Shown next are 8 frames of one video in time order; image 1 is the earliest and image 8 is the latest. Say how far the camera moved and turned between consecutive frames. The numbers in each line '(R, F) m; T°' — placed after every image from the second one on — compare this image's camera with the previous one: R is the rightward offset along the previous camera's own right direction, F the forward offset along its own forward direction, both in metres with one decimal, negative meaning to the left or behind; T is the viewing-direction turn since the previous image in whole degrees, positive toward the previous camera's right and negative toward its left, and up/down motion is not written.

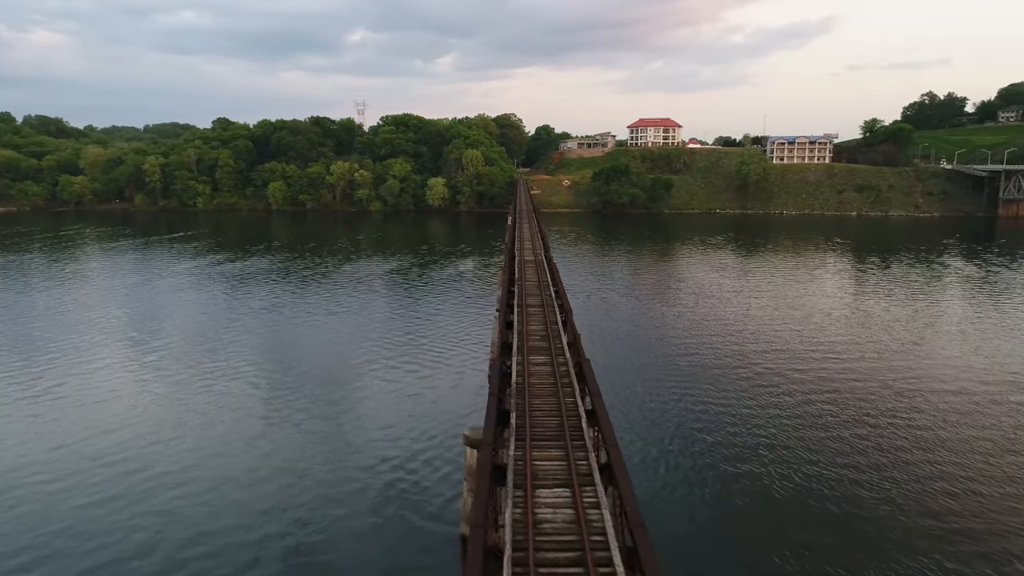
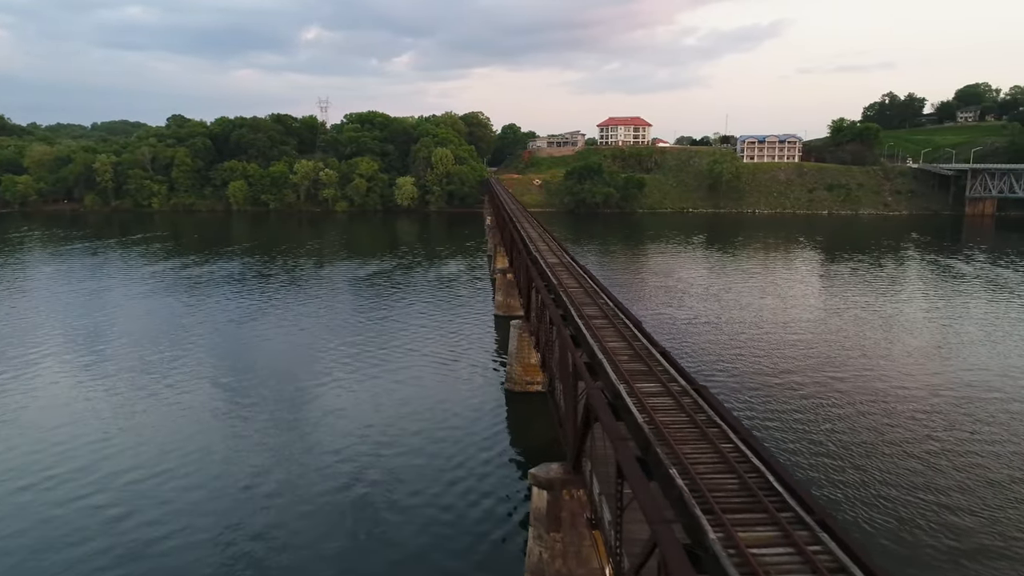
(-2.2, +2.7) m; +3°
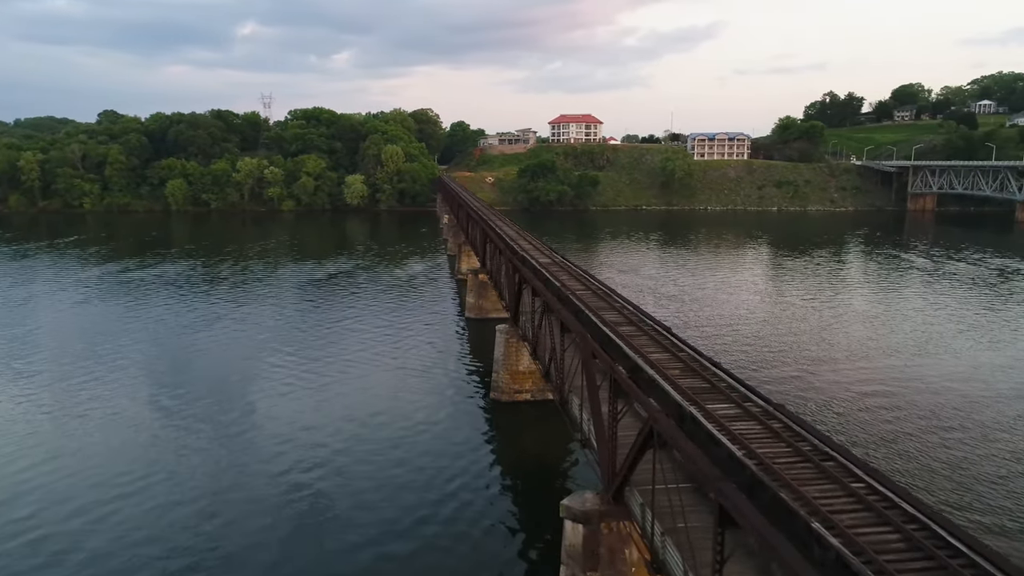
(-1.4, +1.9) m; +4°
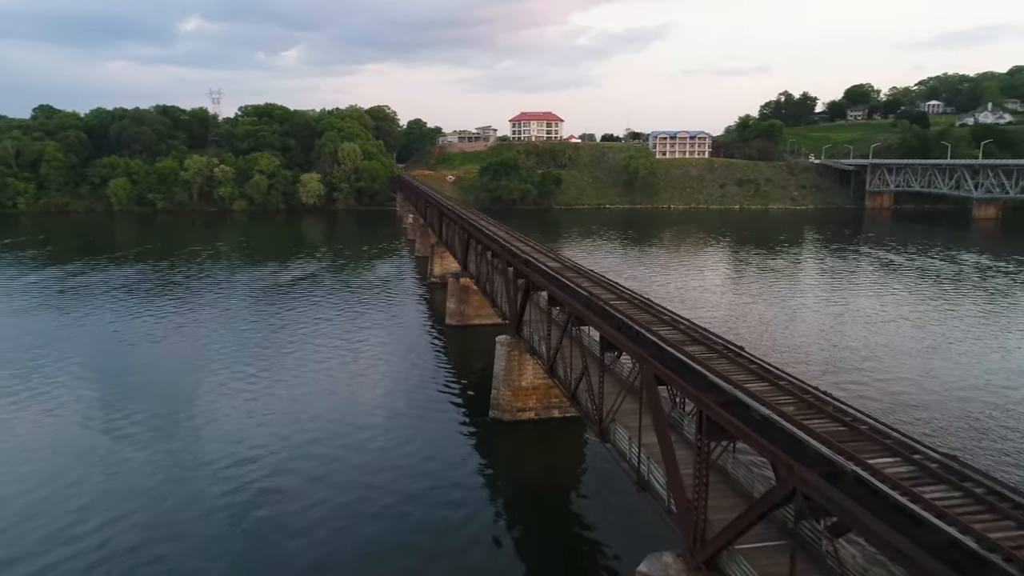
(-1.5, +2.5) m; +4°
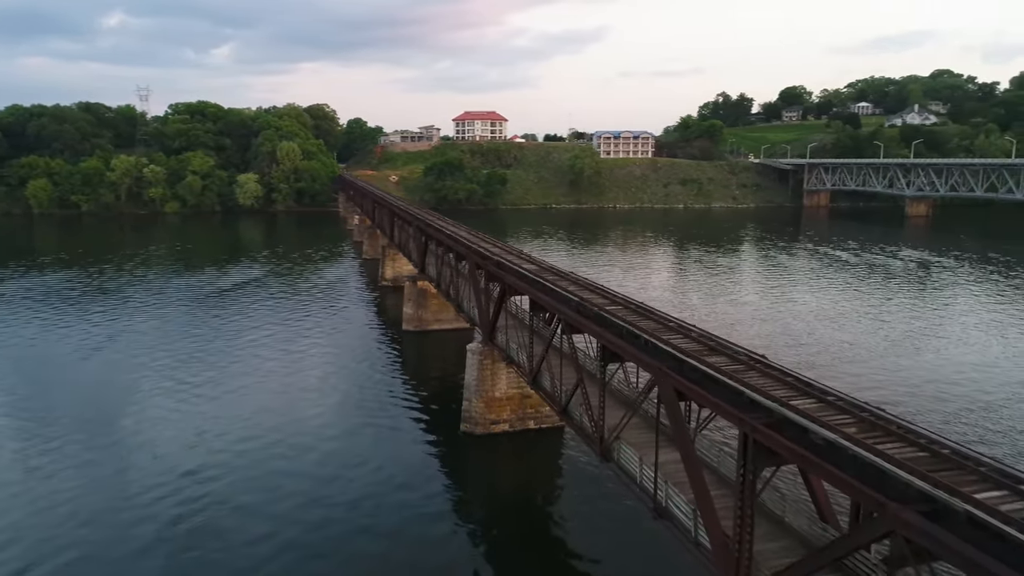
(-0.9, +1.4) m; +5°
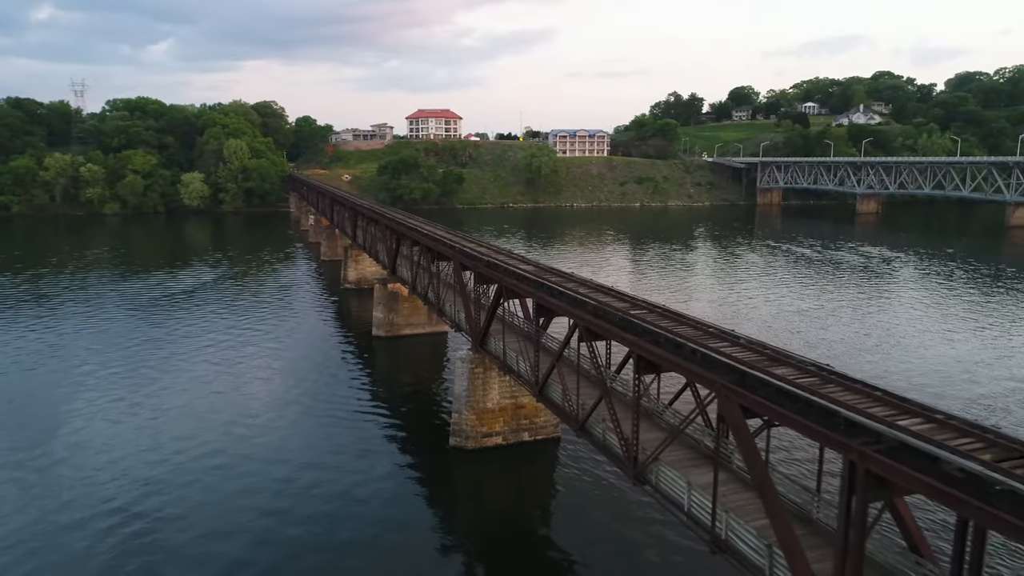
(-1.1, +1.5) m; +4°
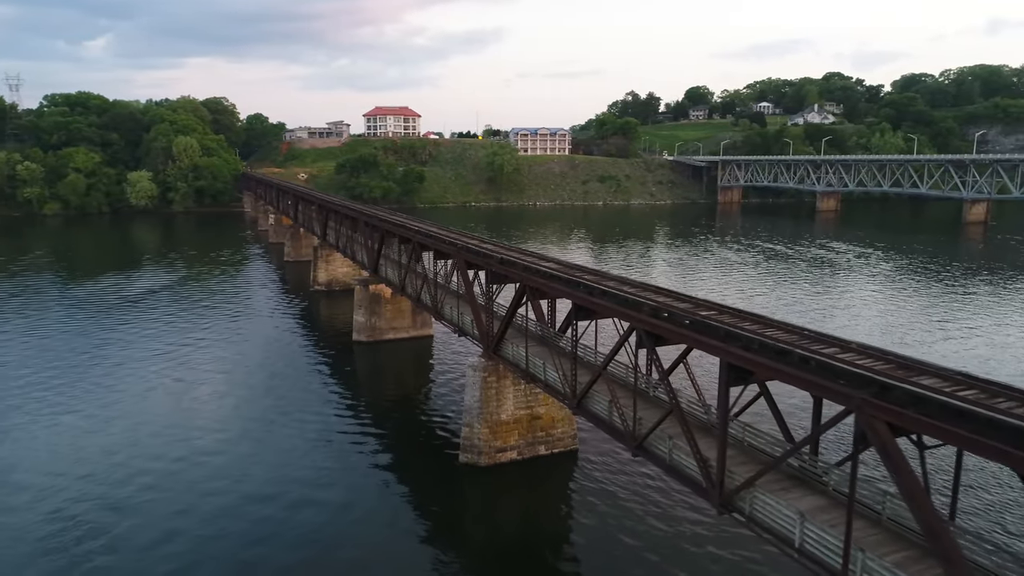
(-1.5, +1.8) m; +4°
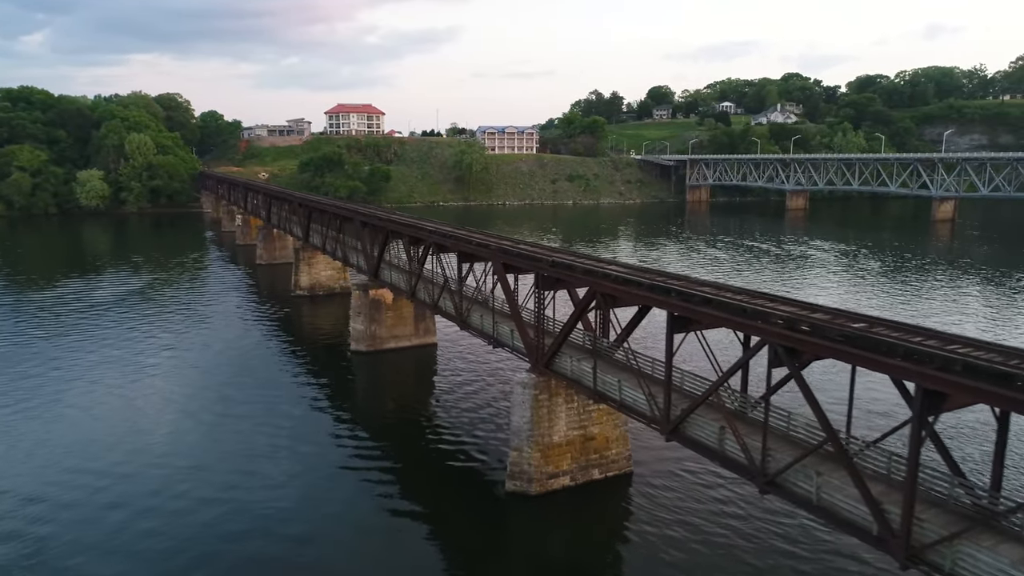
(-2.1, +2.0) m; +3°
